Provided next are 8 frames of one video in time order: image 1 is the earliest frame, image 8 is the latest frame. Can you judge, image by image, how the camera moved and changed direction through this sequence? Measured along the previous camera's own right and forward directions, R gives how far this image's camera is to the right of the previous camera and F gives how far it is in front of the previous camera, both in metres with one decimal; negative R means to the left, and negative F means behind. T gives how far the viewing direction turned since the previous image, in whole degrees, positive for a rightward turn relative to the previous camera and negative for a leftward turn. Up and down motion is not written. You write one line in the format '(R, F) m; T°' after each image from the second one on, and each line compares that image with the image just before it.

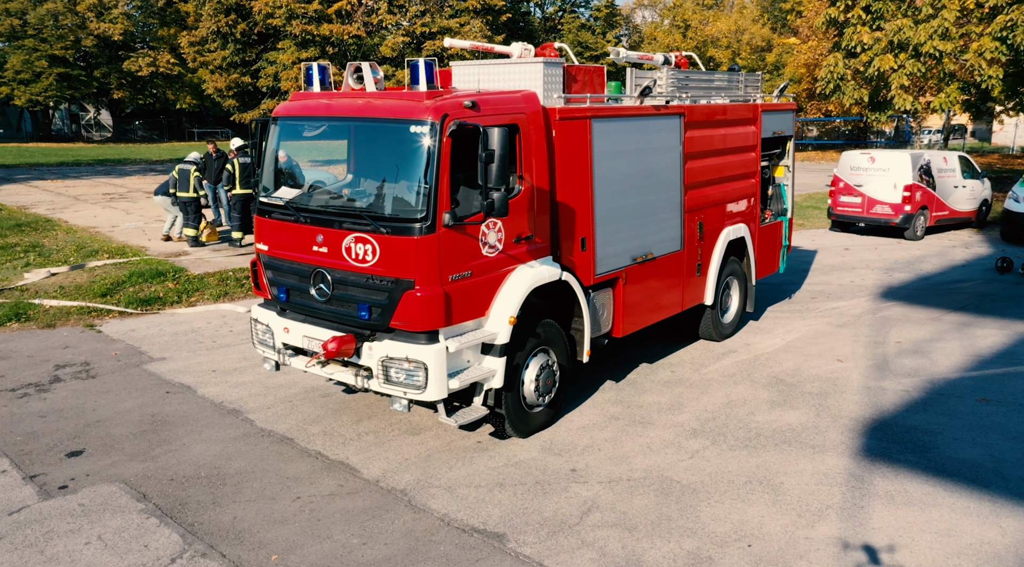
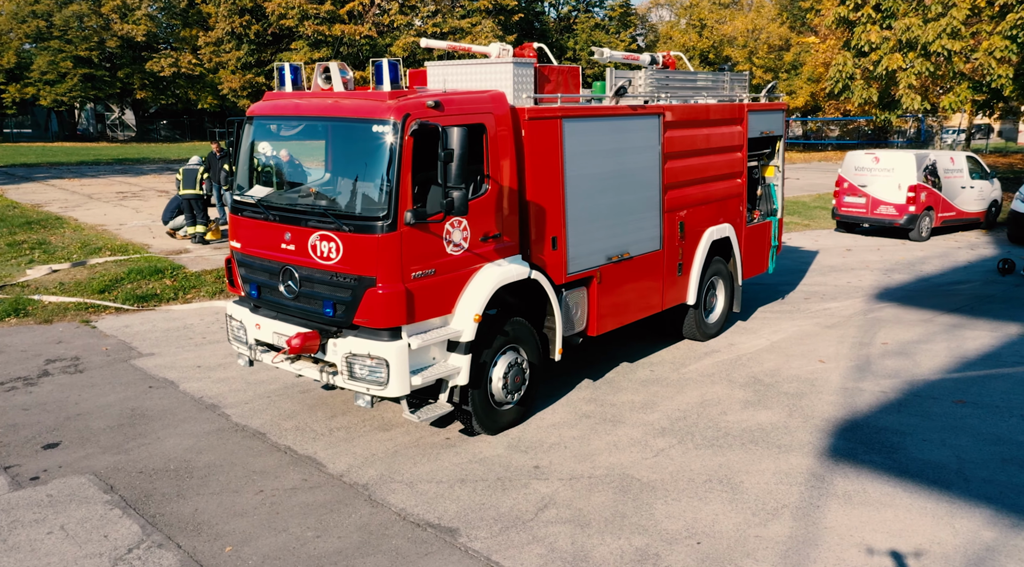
(+0.4, 0.0) m; -1°
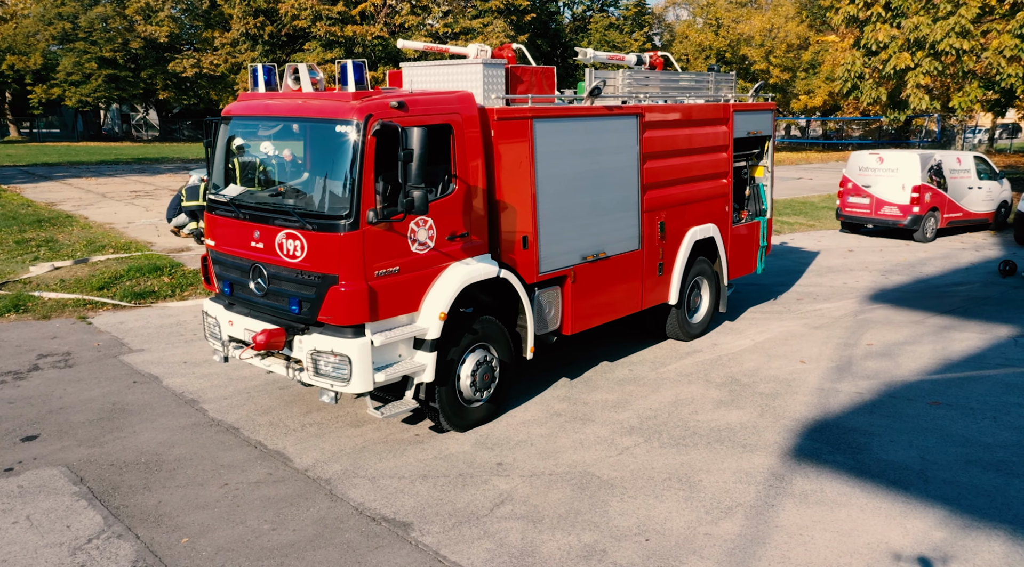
(+0.4, -0.1) m; -1°
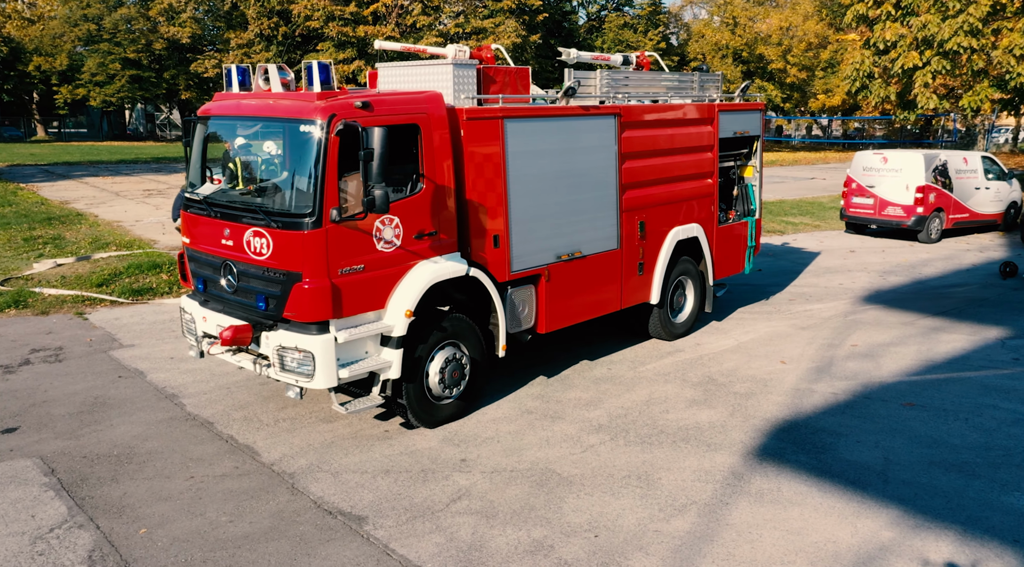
(+0.4, -0.1) m; -1°
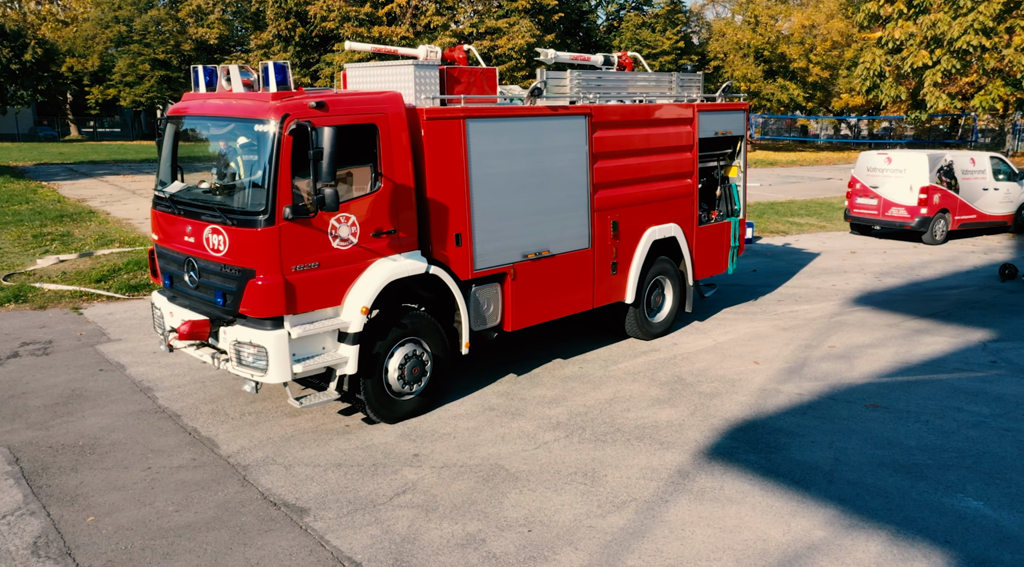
(+0.5, -0.1) m; -2°
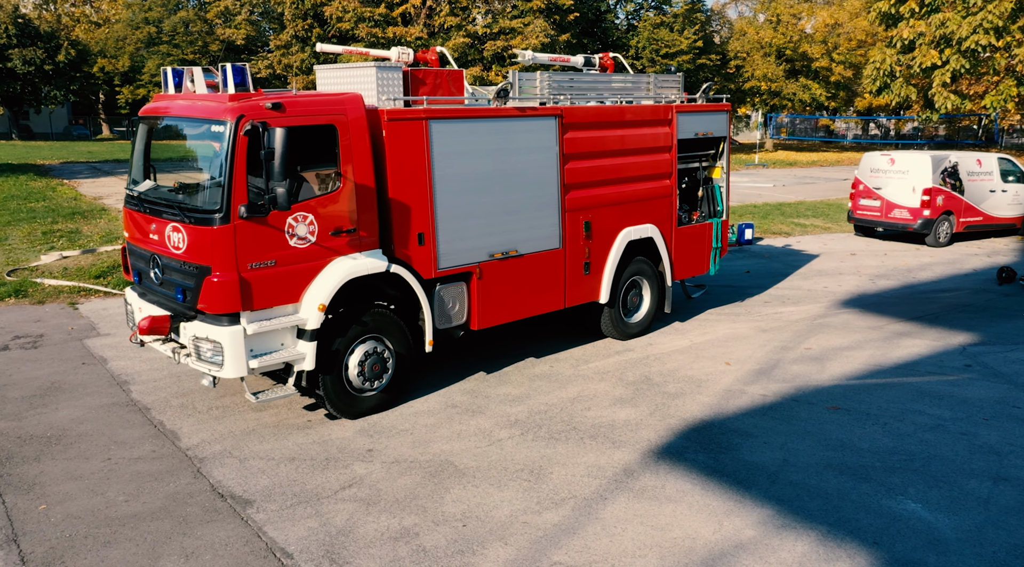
(+0.6, -0.1) m; -2°
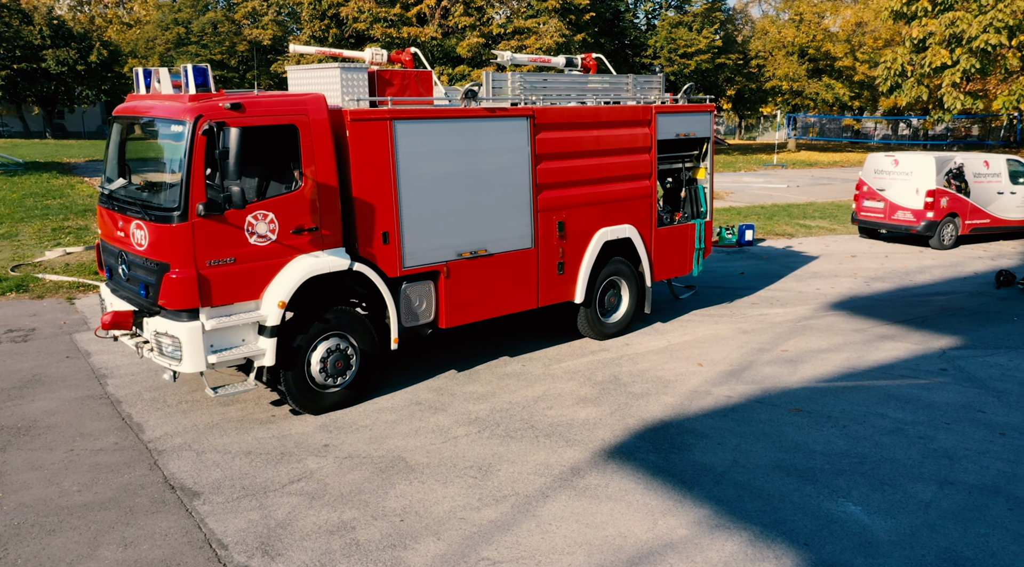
(+0.5, 0.0) m; -2°
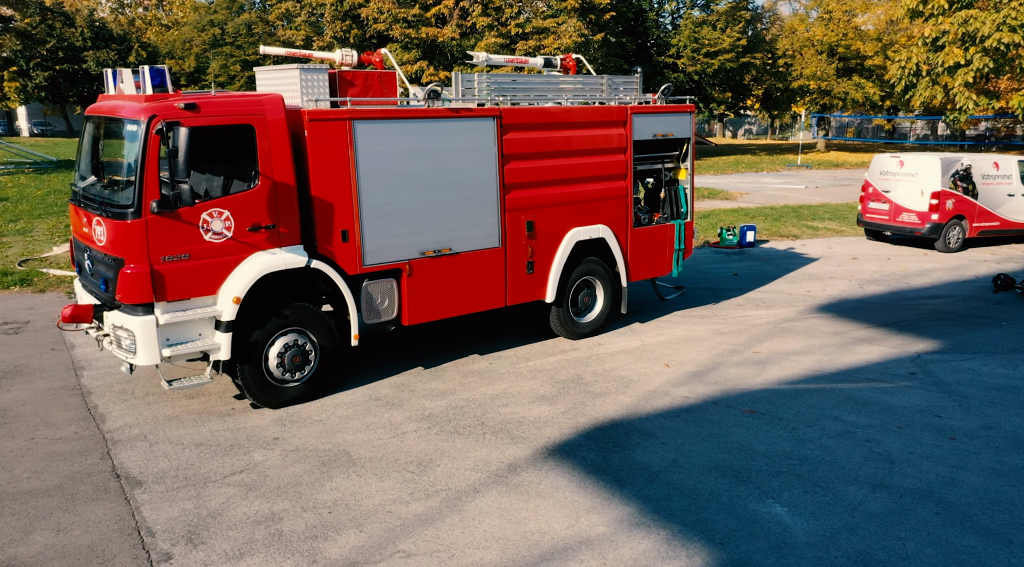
(+0.7, -0.1) m; -2°
